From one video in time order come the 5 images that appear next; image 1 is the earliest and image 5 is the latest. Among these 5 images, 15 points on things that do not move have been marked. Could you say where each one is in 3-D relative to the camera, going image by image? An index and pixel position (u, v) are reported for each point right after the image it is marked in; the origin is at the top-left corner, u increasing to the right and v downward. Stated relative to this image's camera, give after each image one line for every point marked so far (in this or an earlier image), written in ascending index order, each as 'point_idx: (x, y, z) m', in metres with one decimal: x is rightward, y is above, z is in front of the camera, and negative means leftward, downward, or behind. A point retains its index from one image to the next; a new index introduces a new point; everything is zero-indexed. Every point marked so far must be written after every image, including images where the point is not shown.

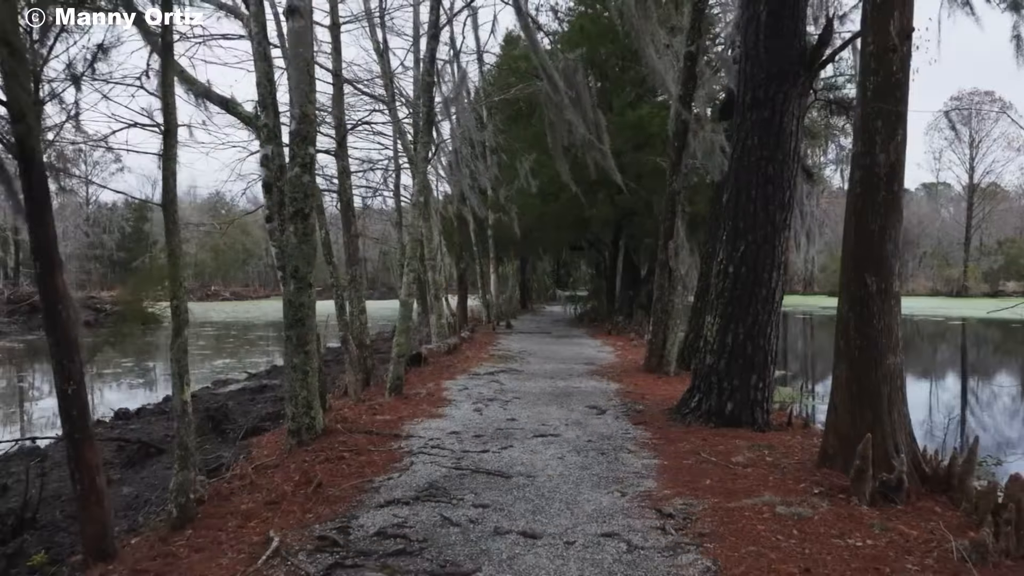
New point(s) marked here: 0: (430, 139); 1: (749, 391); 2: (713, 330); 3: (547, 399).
0: (-1.1, +2.0, +8.4) m
1: (+2.3, -1.0, +6.4) m
2: (+2.1, -0.4, +6.6) m
3: (+0.4, -1.4, +8.1) m
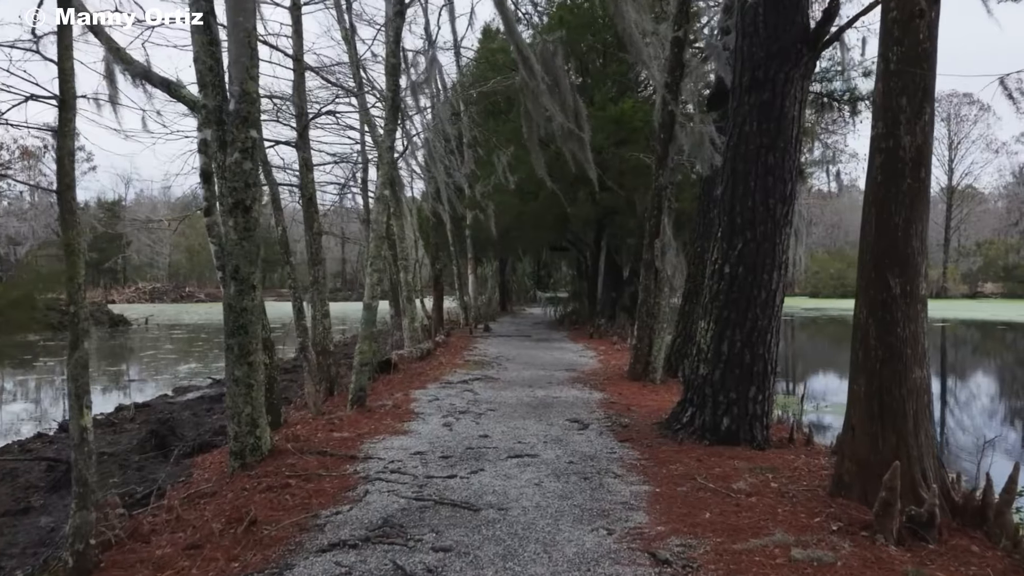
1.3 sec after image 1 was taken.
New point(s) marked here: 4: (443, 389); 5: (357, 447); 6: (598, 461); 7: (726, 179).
0: (-1.4, +1.9, +7.7) m
1: (+2.1, -1.0, +5.8) m
2: (+1.8, -0.5, +6.0) m
3: (+0.1, -1.4, +7.4) m
4: (-1.0, -1.4, +8.9) m
5: (-1.4, -1.5, +5.9) m
6: (+0.7, -1.4, +5.4) m
7: (+2.0, +1.0, +6.0) m
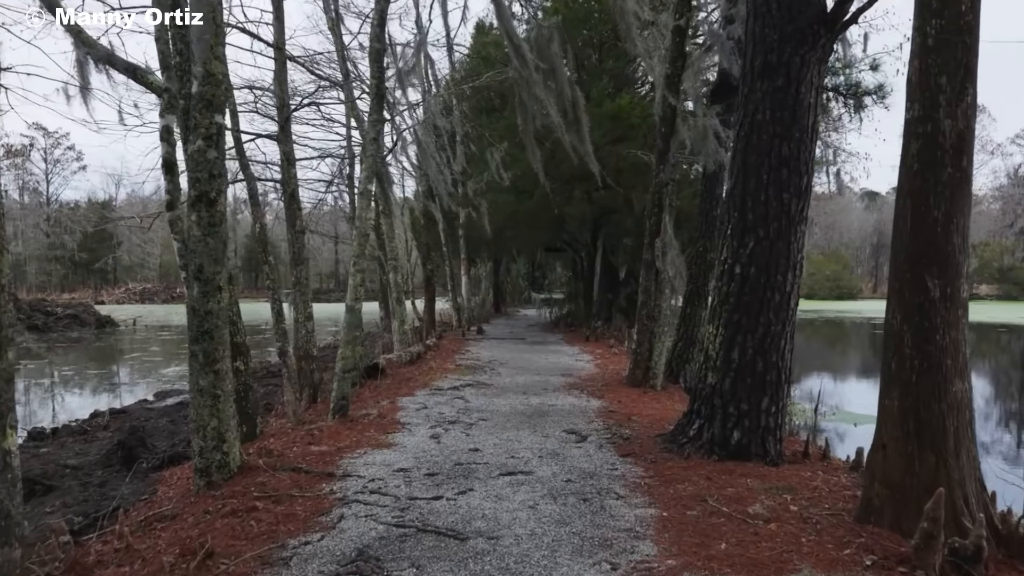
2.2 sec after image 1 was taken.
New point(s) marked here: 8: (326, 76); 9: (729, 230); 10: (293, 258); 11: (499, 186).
0: (-1.5, +1.9, +7.2) m
1: (+2.0, -1.1, +5.3) m
2: (+1.7, -0.5, +5.5) m
3: (0.0, -1.4, +7.0) m
4: (-1.0, -1.4, +8.4) m
5: (-1.5, -1.5, +5.4) m
6: (+0.7, -1.5, +4.9) m
7: (+1.9, +1.0, +5.5) m
8: (-2.9, +3.3, +10.0) m
9: (+1.9, +0.5, +5.6) m
10: (-3.1, +0.4, +9.0) m
11: (-0.3, +2.6, +16.5) m
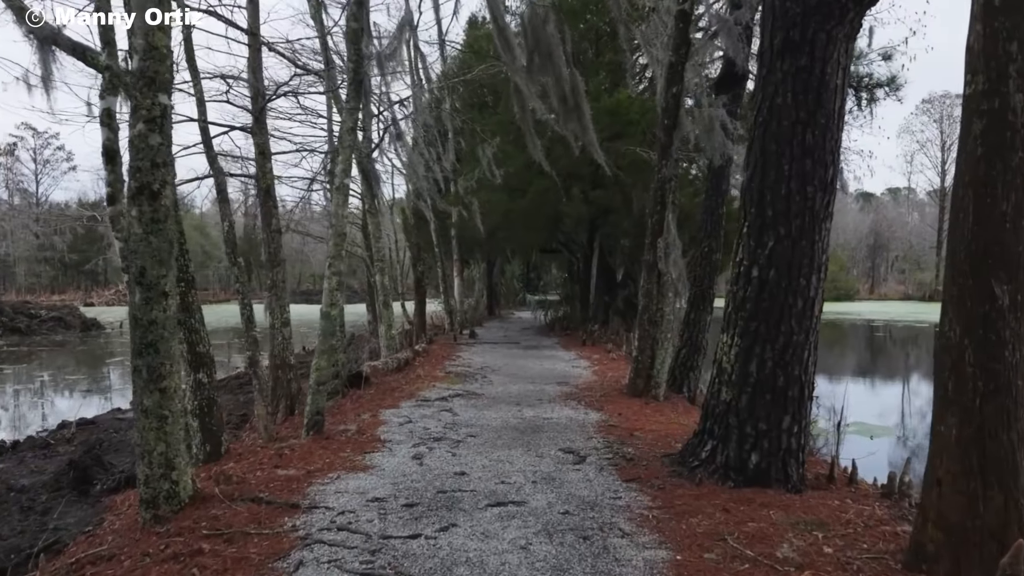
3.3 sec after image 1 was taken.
0: (-1.6, +1.9, +6.6) m
1: (+2.0, -1.1, +4.7) m
2: (+1.7, -0.5, +4.9) m
3: (0.0, -1.5, +6.4) m
4: (-1.1, -1.5, +7.8) m
5: (-1.6, -1.5, +4.8) m
6: (+0.6, -1.5, +4.3) m
7: (+1.8, +1.0, +5.0) m
8: (-3.0, +3.2, +9.4) m
9: (+1.8, +0.5, +5.0) m
10: (-3.2, +0.4, +8.4) m
11: (-0.5, +2.5, +15.9) m
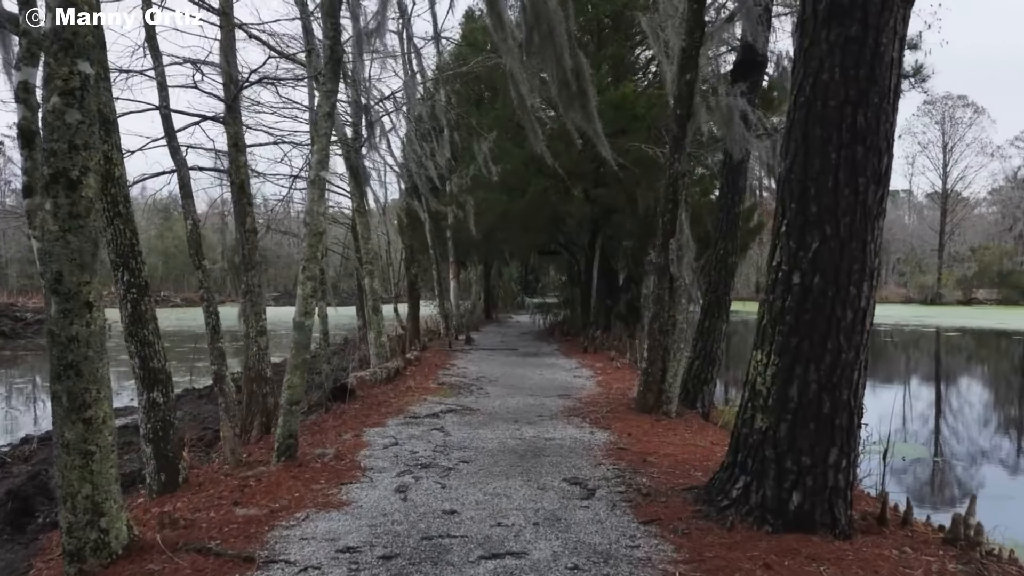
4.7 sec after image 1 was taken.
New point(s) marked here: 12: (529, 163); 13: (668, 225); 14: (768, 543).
0: (-1.6, +1.8, +5.9) m
1: (+1.9, -1.2, +4.0) m
2: (+1.7, -0.6, +4.2) m
3: (-0.1, -1.5, +5.6) m
4: (-1.2, -1.5, +7.1) m
5: (-1.6, -1.6, +4.1) m
6: (+0.6, -1.6, +3.6) m
7: (+1.8, +0.9, +4.2) m
8: (-3.0, +3.2, +8.7) m
9: (+1.8, +0.4, +4.3) m
10: (-3.2, +0.3, +7.7) m
11: (-0.5, +2.5, +15.2) m
12: (+0.4, +2.8, +14.5) m
13: (+1.9, +0.8, +7.8) m
14: (+1.5, -1.5, +3.9) m
